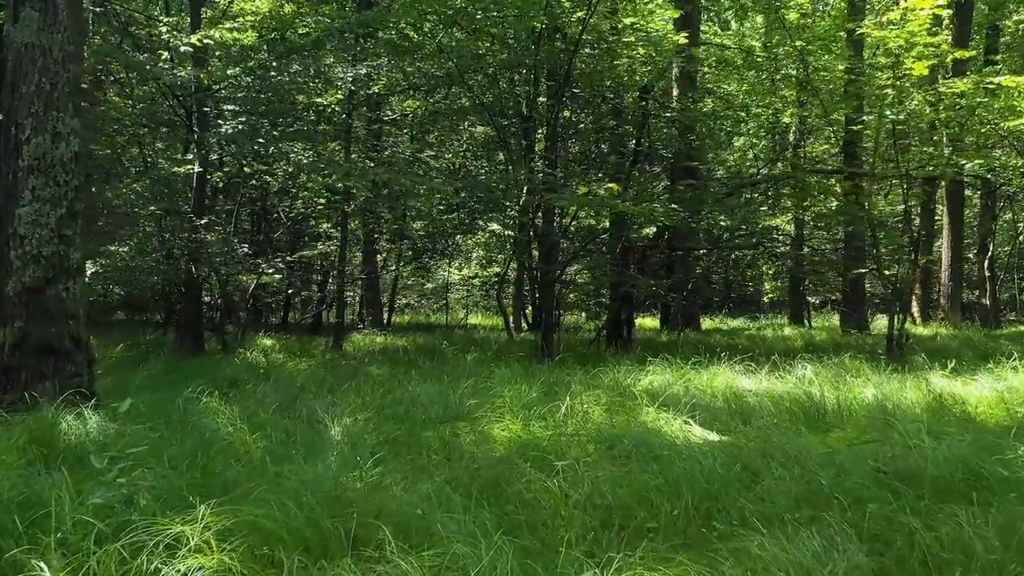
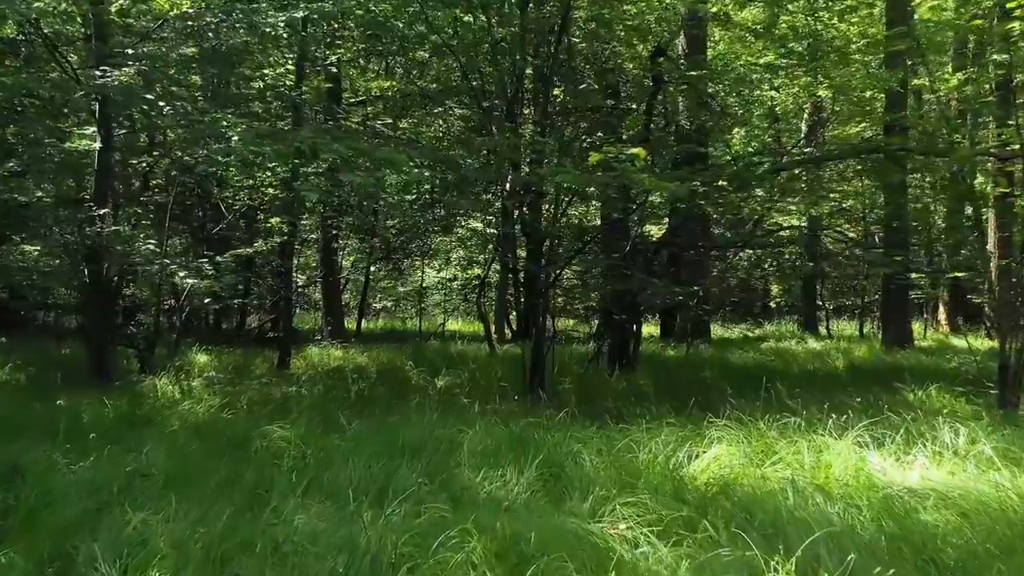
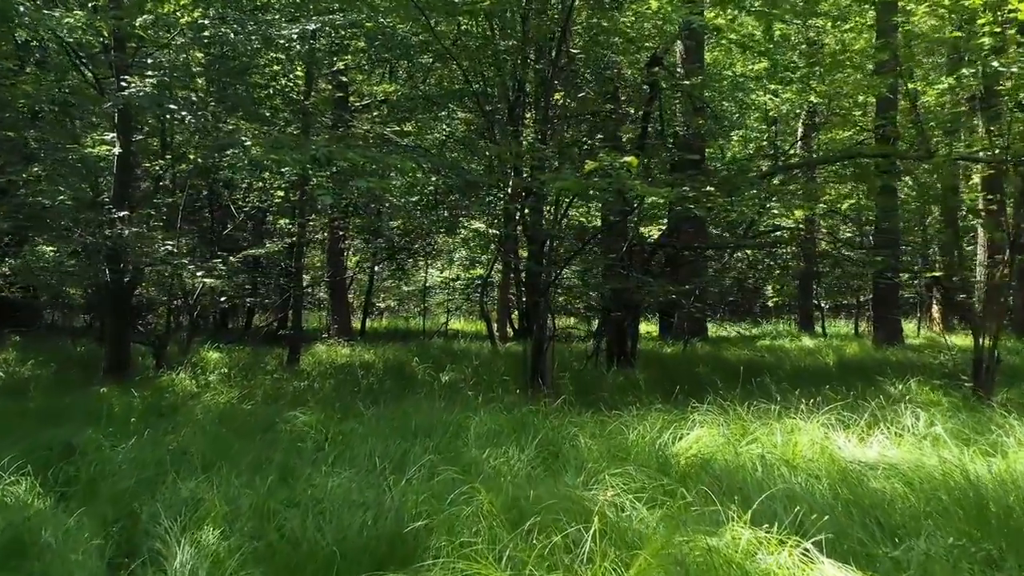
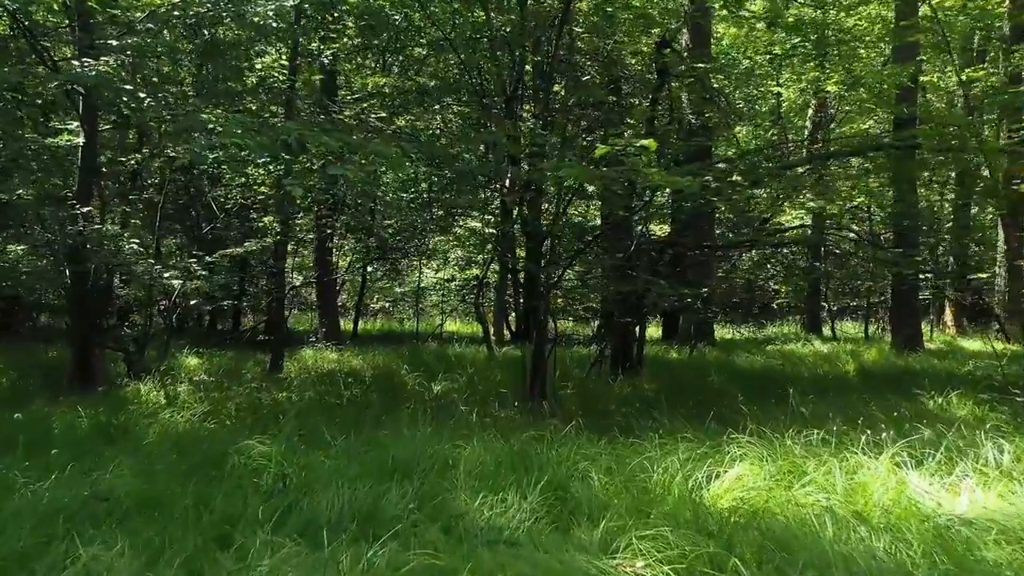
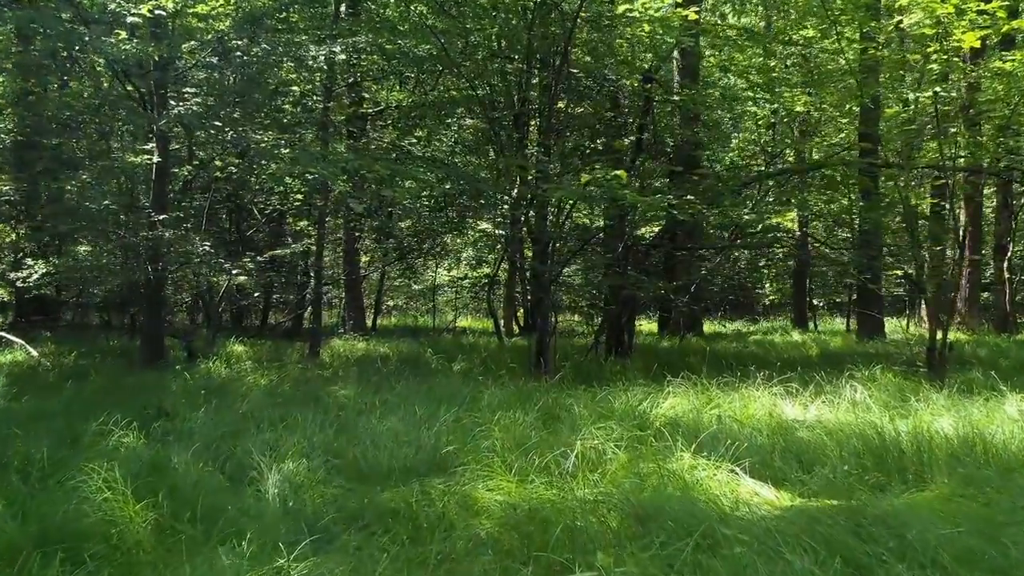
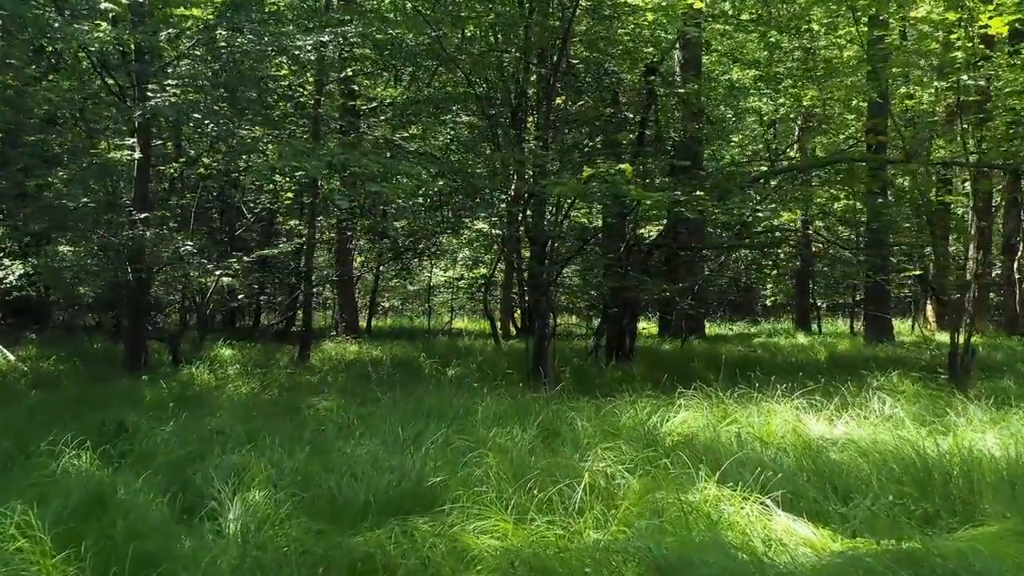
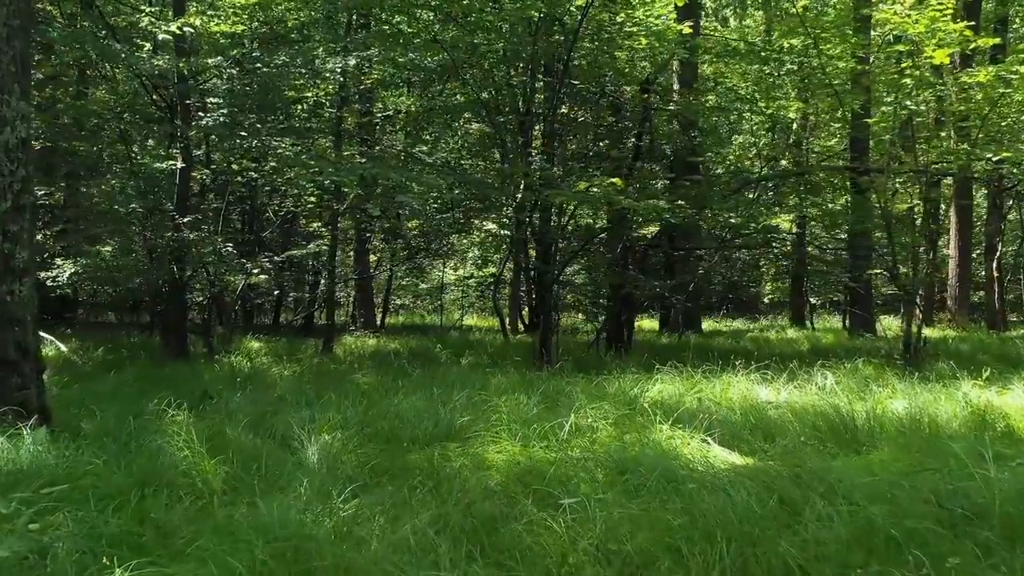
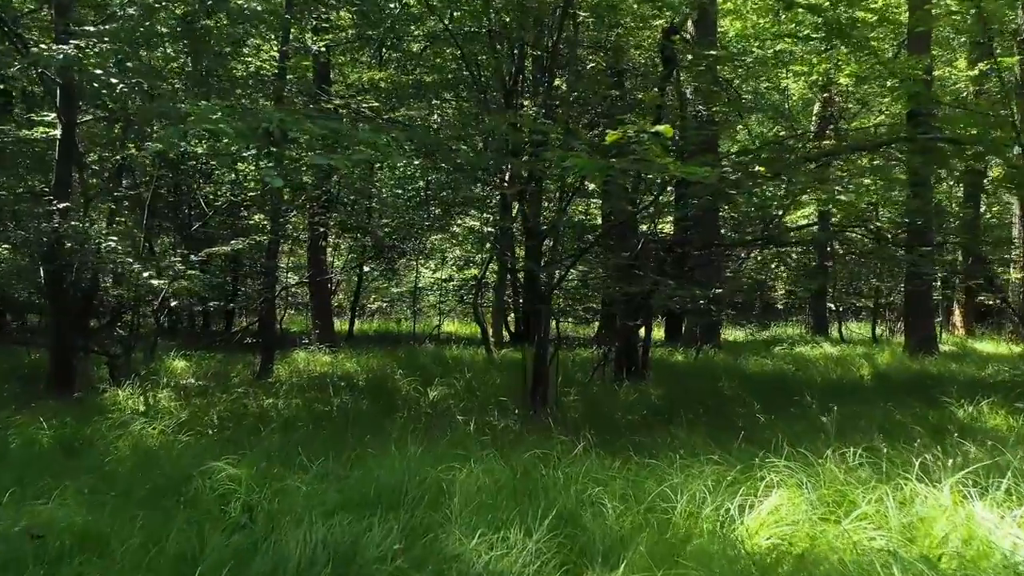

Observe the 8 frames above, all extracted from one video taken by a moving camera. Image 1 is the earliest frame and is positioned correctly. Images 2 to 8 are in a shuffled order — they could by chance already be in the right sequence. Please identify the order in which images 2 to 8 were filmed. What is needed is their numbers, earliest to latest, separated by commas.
7, 5, 6, 3, 2, 4, 8
